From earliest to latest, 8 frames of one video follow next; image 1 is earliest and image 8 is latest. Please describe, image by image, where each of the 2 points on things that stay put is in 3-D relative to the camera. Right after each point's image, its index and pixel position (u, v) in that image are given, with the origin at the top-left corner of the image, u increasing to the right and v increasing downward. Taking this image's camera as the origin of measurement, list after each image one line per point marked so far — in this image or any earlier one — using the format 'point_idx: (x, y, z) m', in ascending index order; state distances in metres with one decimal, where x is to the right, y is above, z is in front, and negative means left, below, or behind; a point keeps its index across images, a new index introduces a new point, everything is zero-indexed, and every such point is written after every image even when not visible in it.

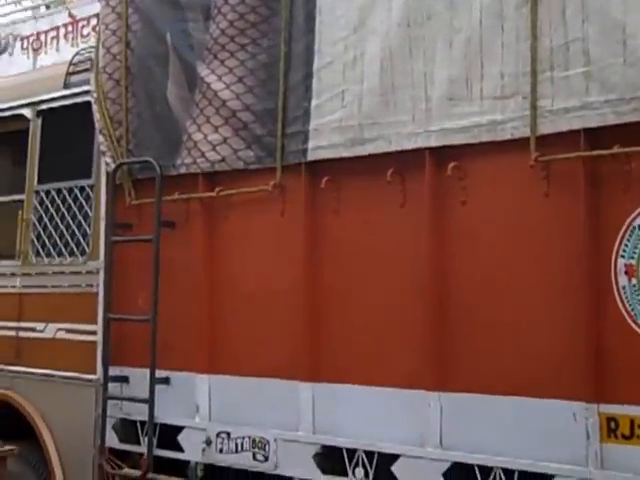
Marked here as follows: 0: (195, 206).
0: (-0.4, +0.1, +4.7) m
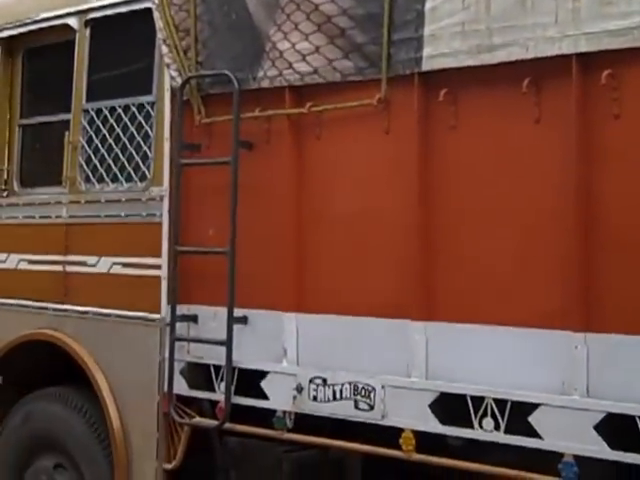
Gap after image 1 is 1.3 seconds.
0: (-0.1, +0.3, +4.2) m
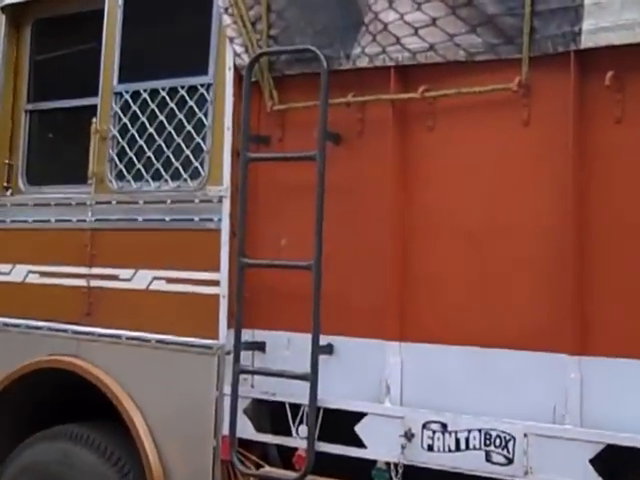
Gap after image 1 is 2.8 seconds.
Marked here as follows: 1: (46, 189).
0: (+0.1, +0.3, +3.4) m
1: (-0.8, +0.2, +4.3) m
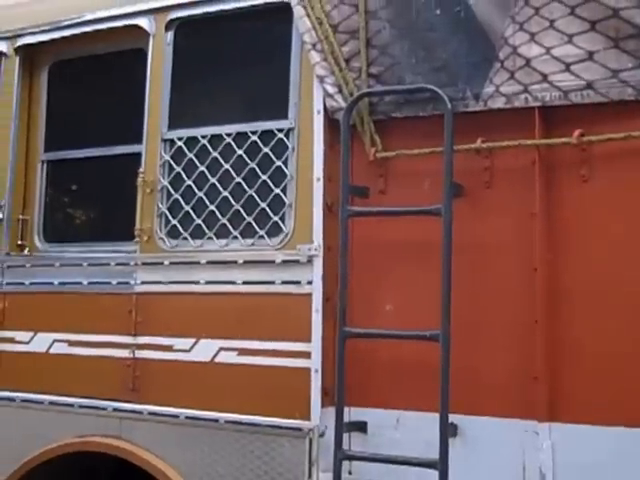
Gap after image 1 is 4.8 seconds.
0: (+0.4, +0.2, +3.1) m
1: (-0.6, 0.0, +3.8) m
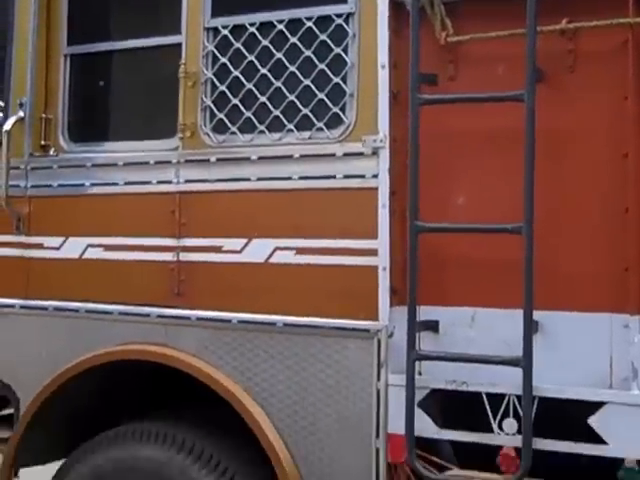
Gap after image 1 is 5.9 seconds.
0: (+0.5, +0.4, +2.9) m
1: (-0.5, +0.2, +3.6) m
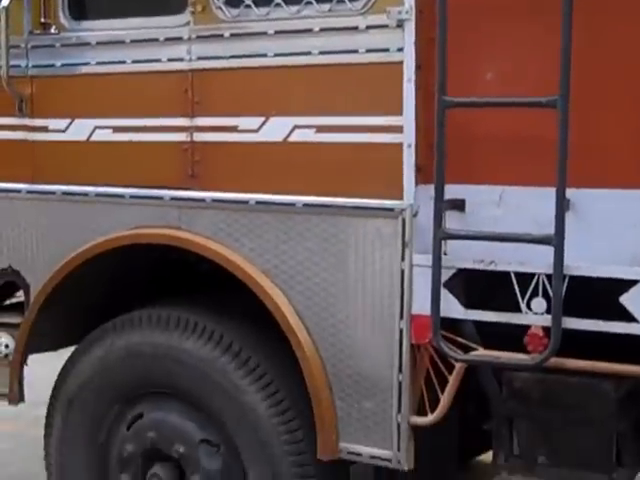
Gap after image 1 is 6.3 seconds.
0: (+0.6, +0.6, +2.8) m
1: (-0.5, +0.5, +3.5) m
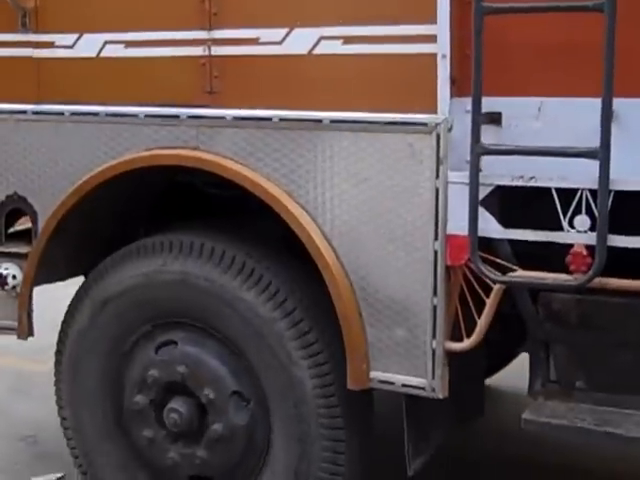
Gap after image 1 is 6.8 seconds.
0: (+0.7, +0.8, +2.6) m
1: (-0.4, +0.7, +3.3) m
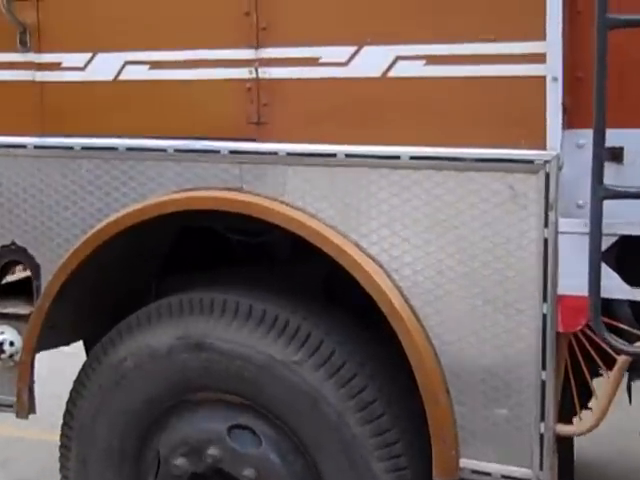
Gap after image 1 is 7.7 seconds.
0: (+0.8, +0.7, +2.1) m
1: (-0.3, +0.6, +2.7) m
